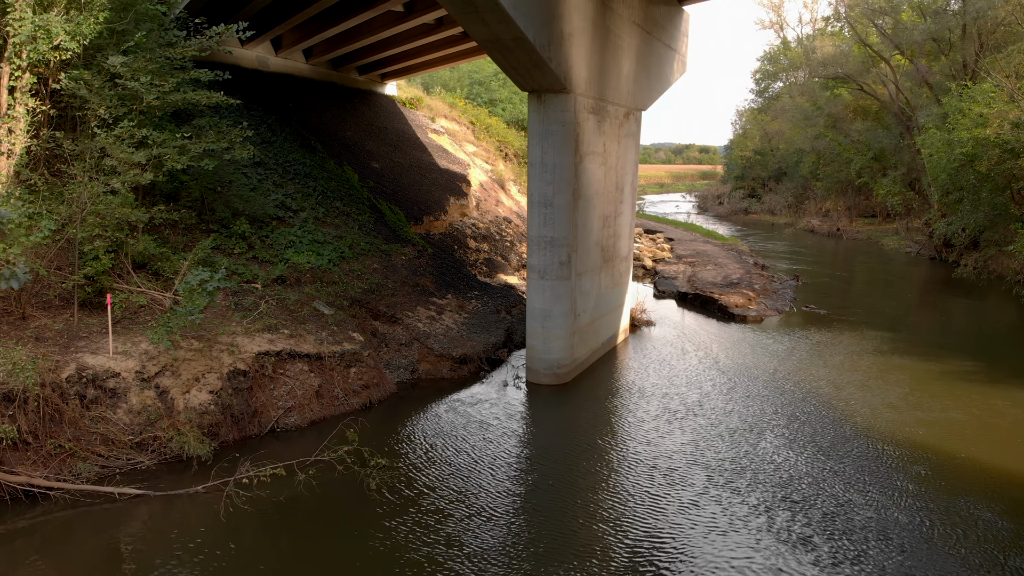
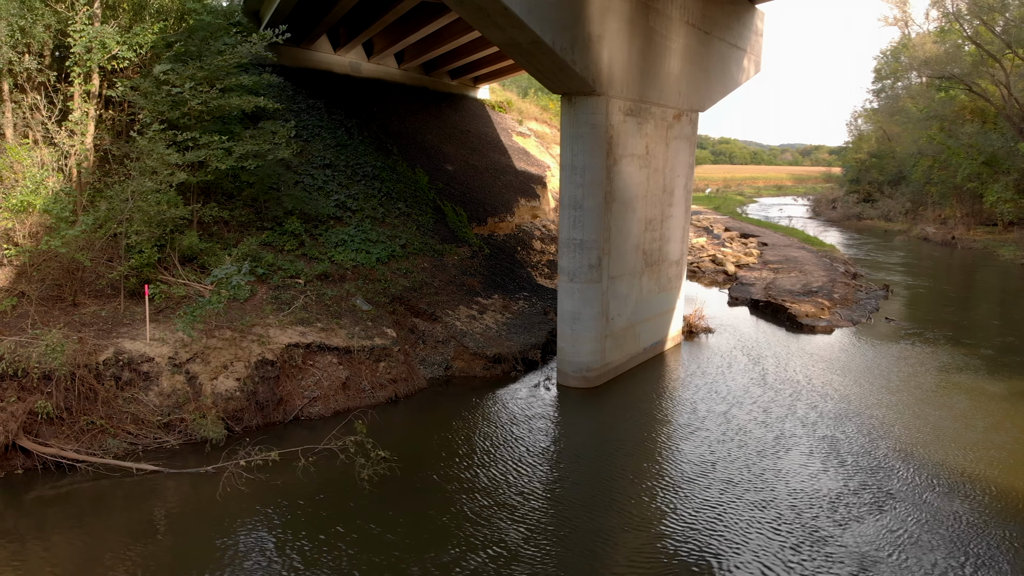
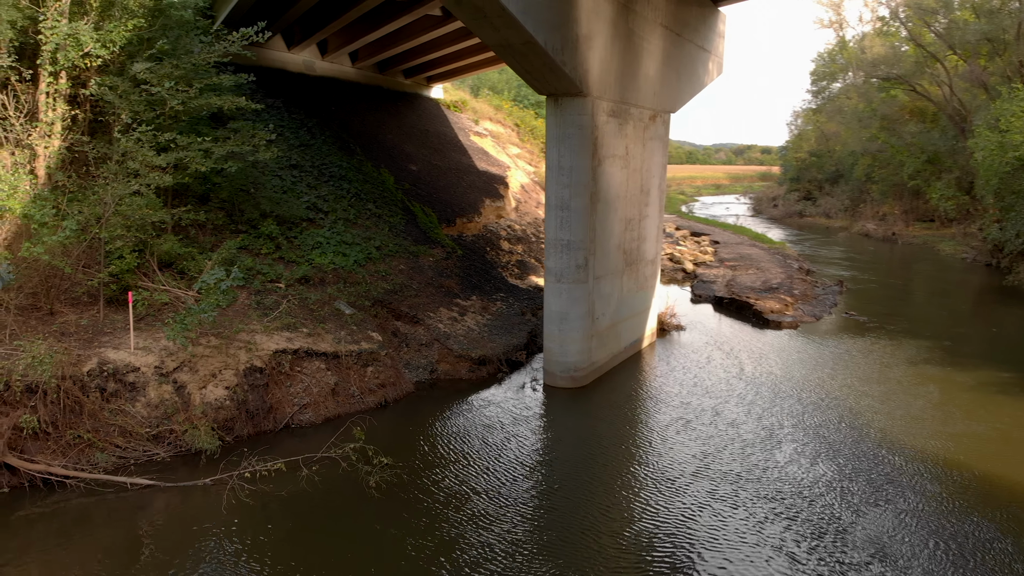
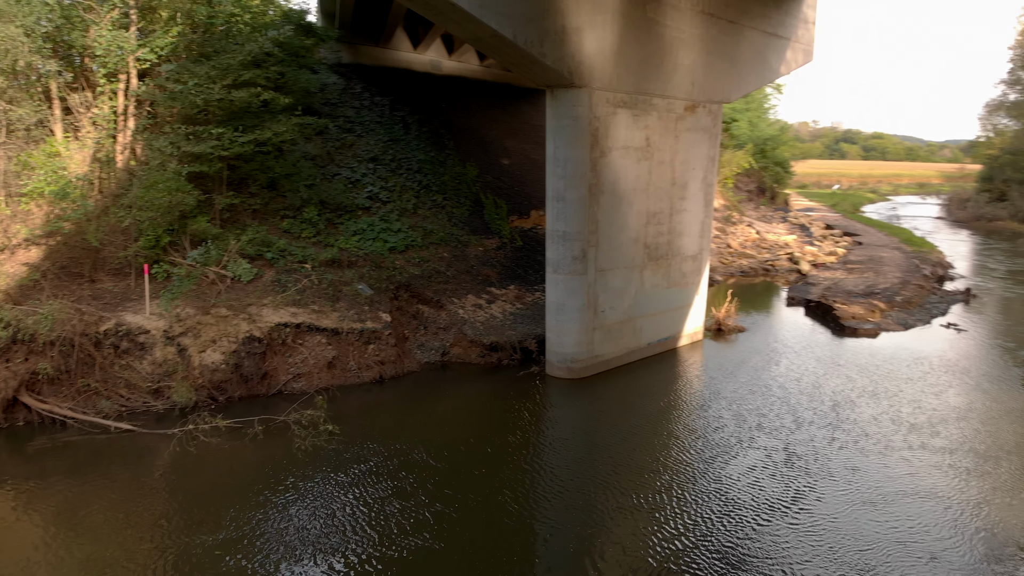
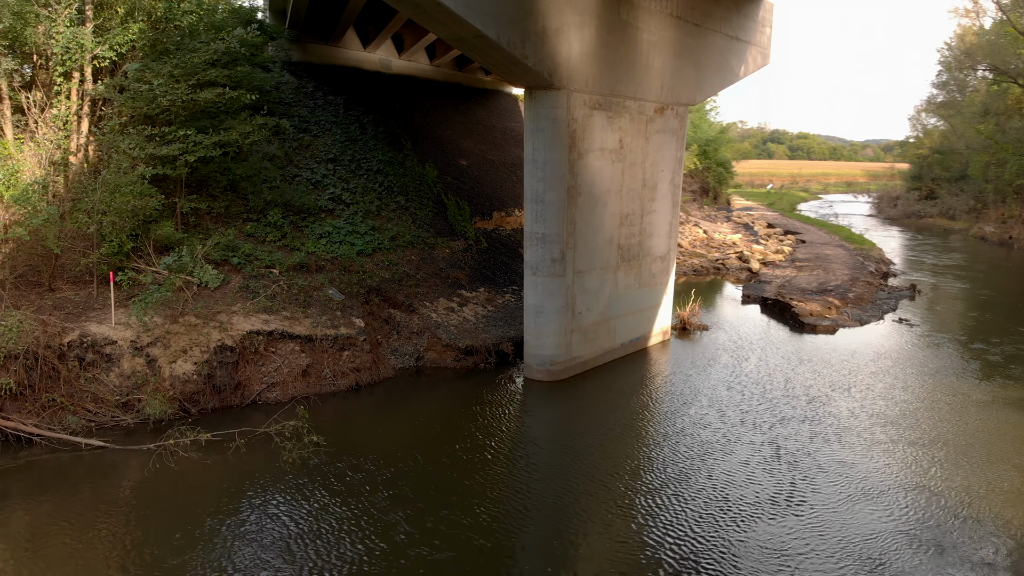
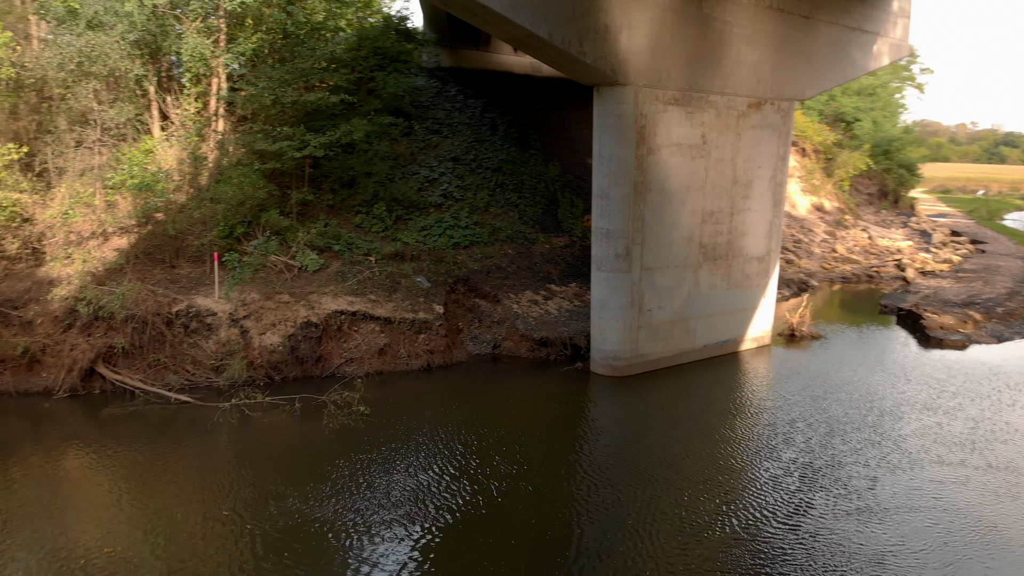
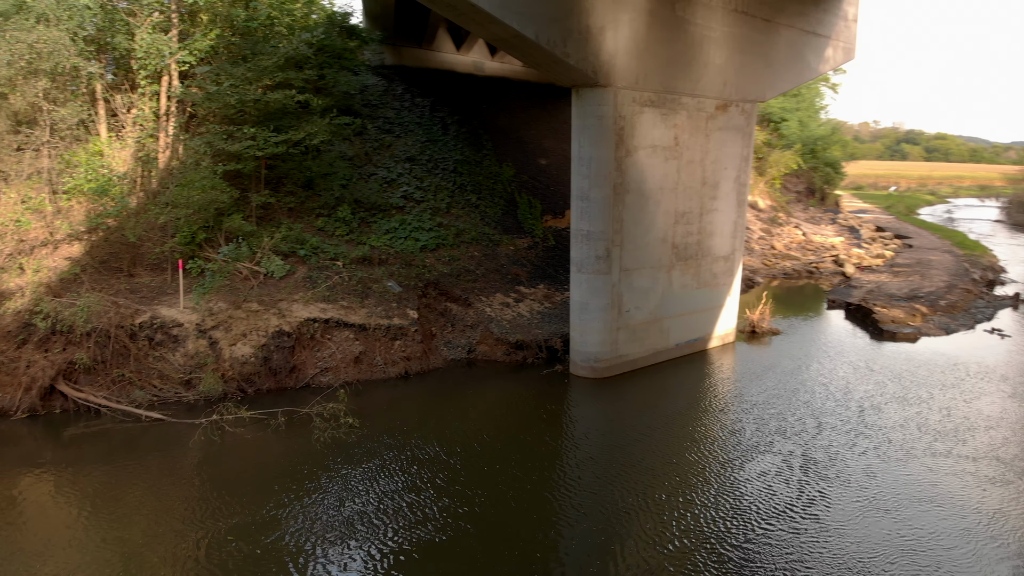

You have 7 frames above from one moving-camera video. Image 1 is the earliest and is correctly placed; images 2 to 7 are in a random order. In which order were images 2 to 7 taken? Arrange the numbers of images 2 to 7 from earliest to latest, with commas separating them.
3, 2, 5, 4, 7, 6
